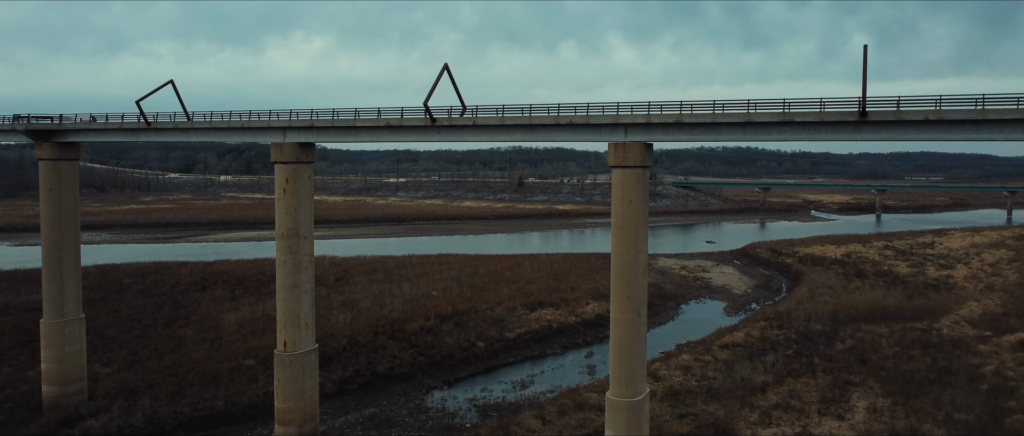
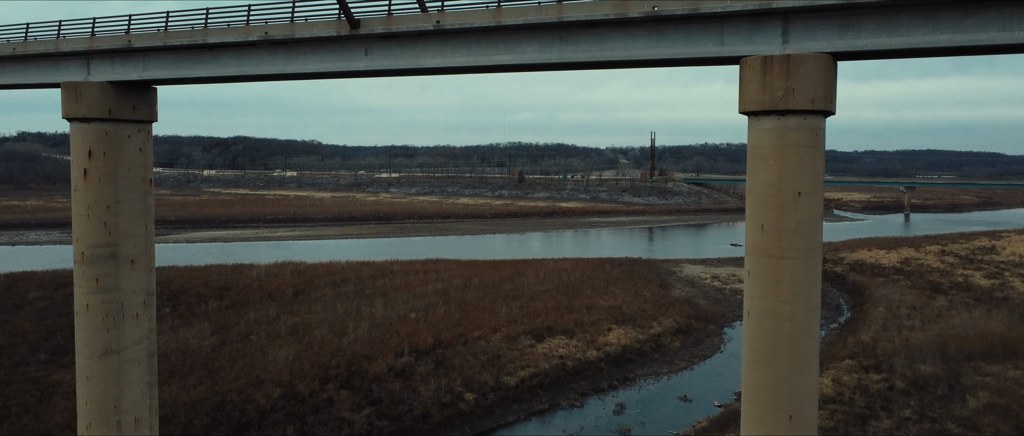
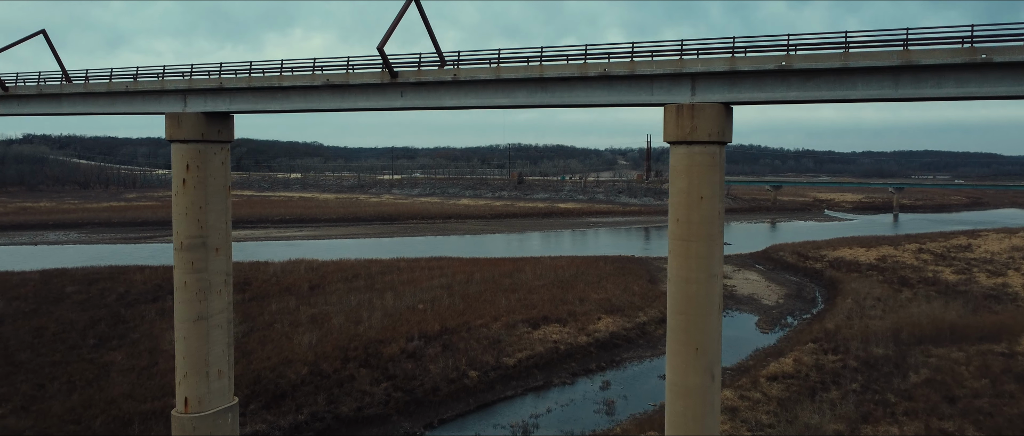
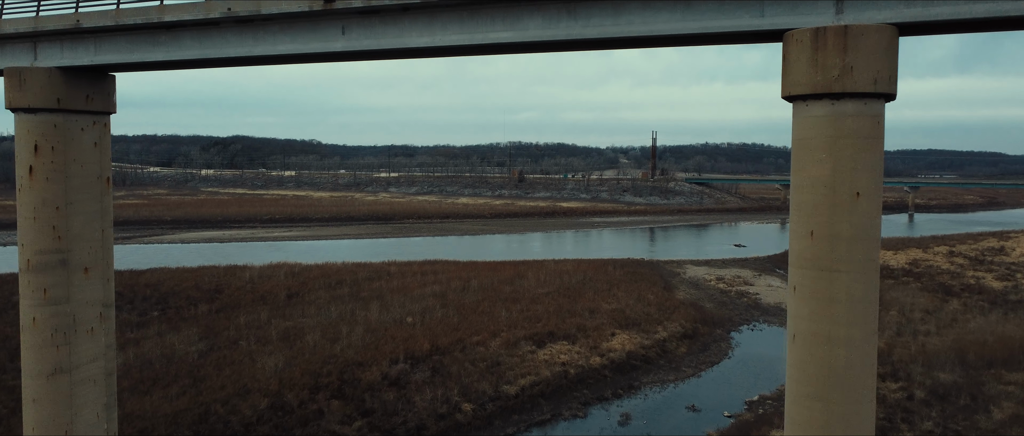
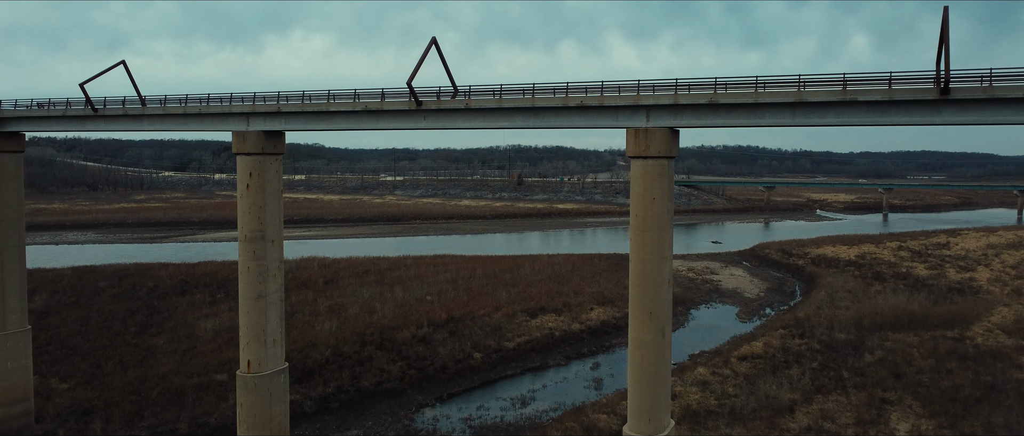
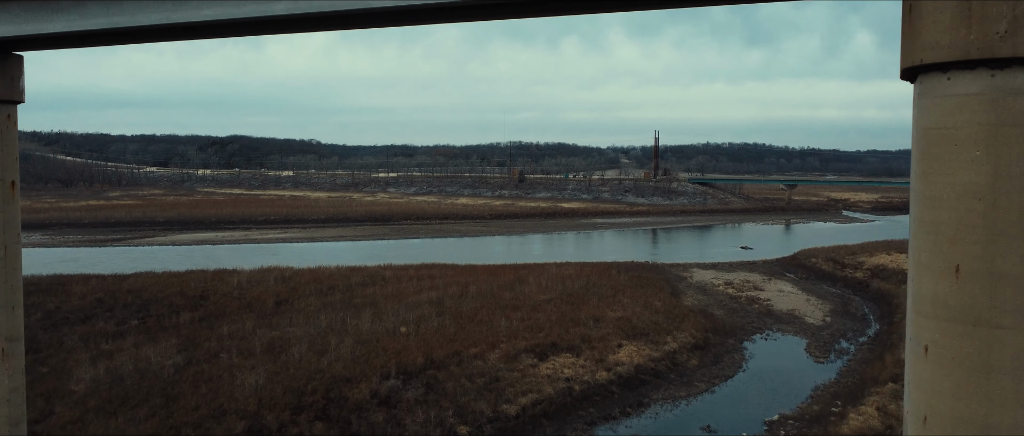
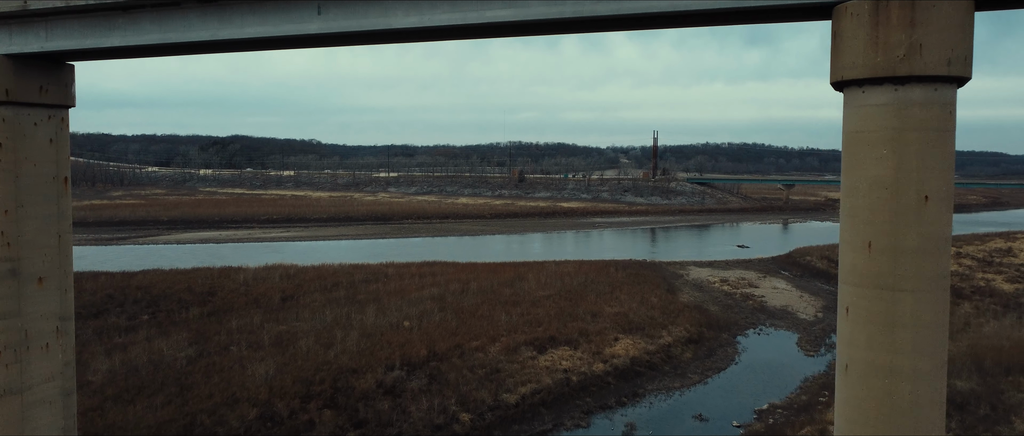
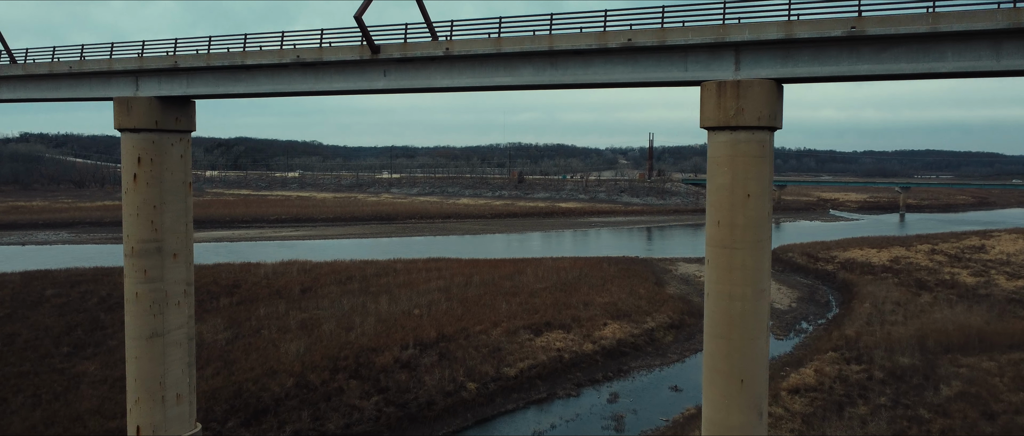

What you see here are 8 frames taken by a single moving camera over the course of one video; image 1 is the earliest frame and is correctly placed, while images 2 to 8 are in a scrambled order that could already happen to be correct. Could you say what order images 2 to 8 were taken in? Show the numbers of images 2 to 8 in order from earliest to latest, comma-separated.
5, 3, 8, 2, 4, 7, 6
